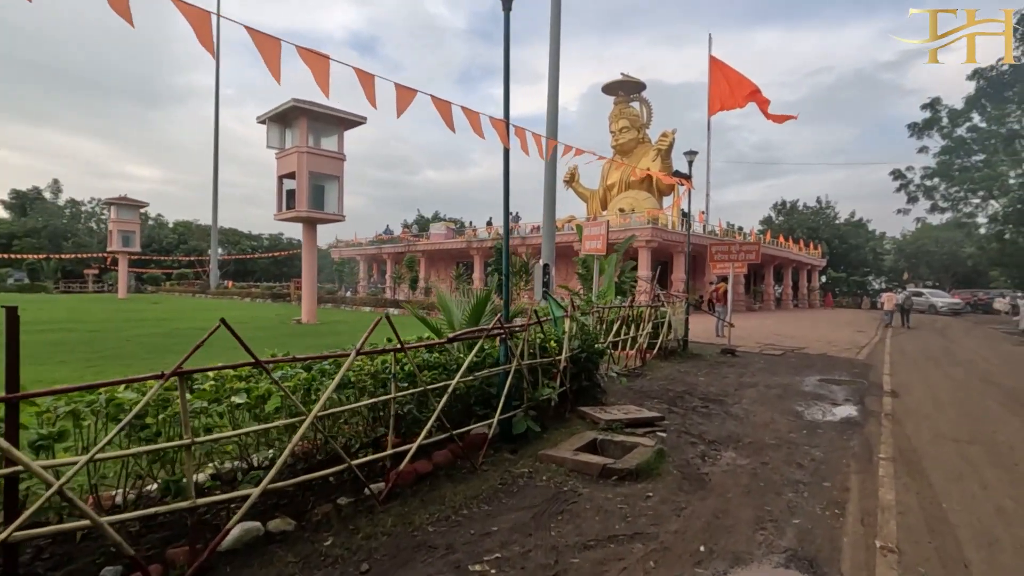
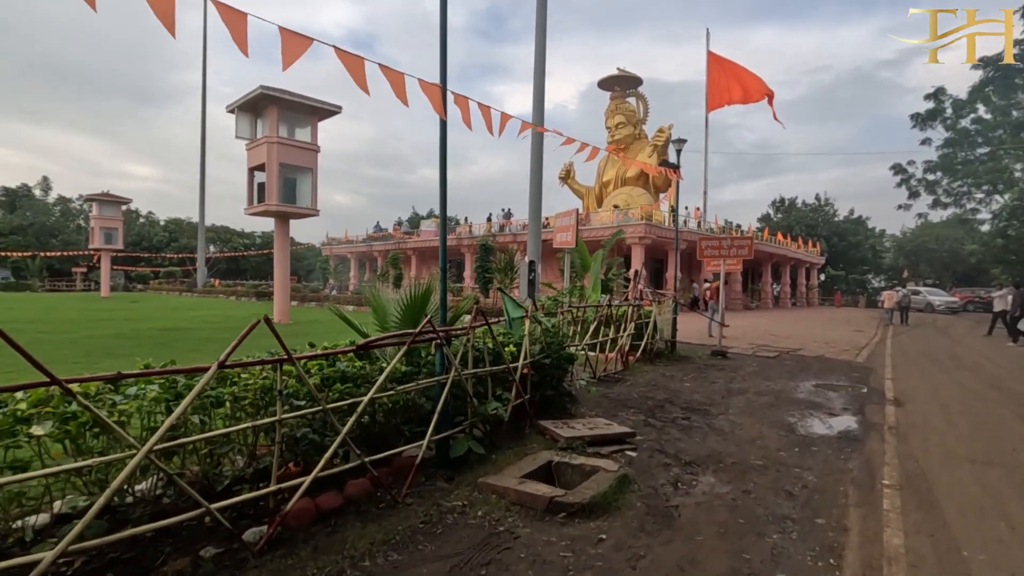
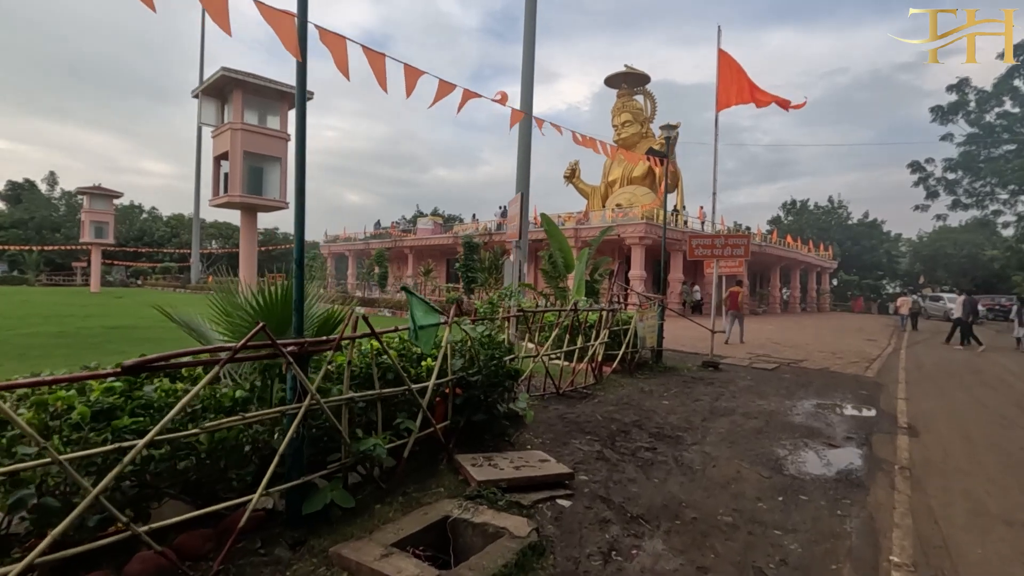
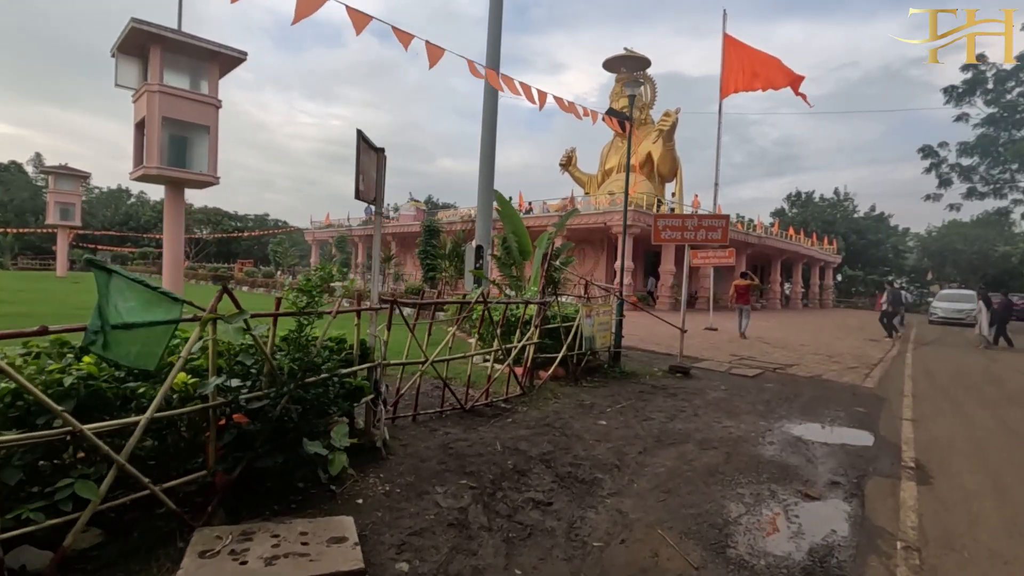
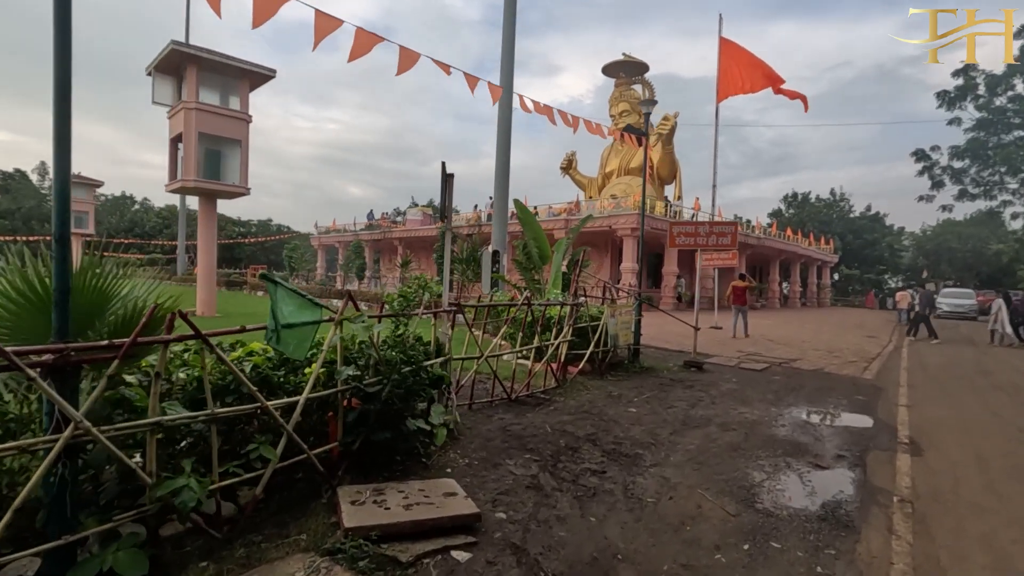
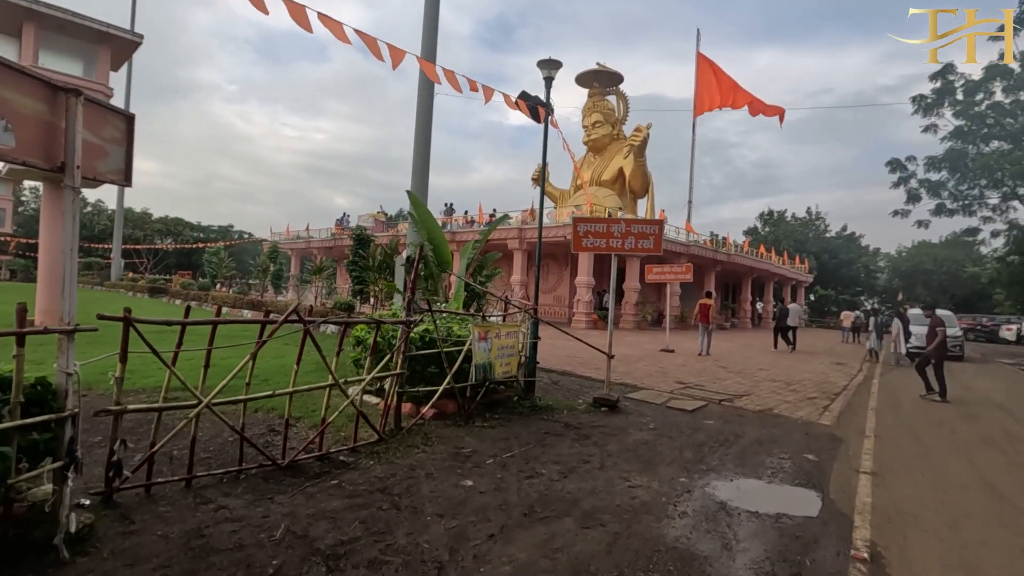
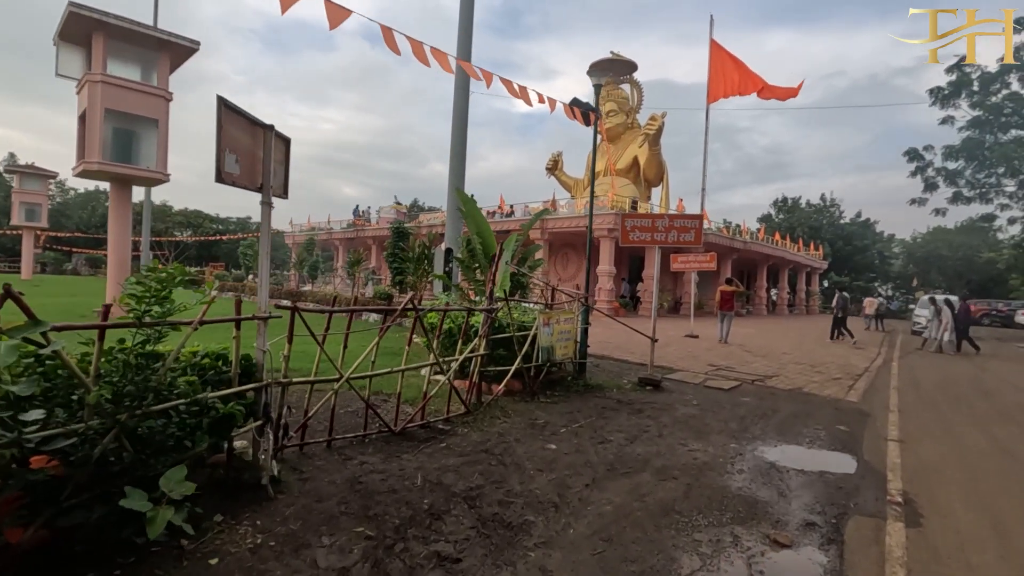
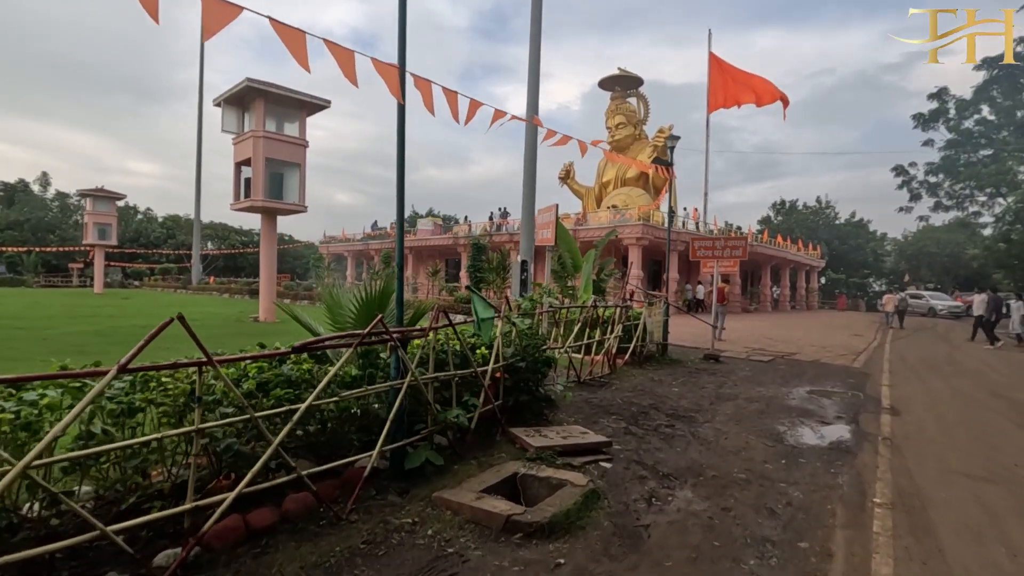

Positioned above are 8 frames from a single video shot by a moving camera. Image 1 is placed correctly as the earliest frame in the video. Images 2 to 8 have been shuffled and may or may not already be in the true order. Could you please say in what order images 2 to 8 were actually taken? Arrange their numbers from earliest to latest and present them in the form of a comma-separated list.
2, 8, 3, 5, 4, 7, 6
